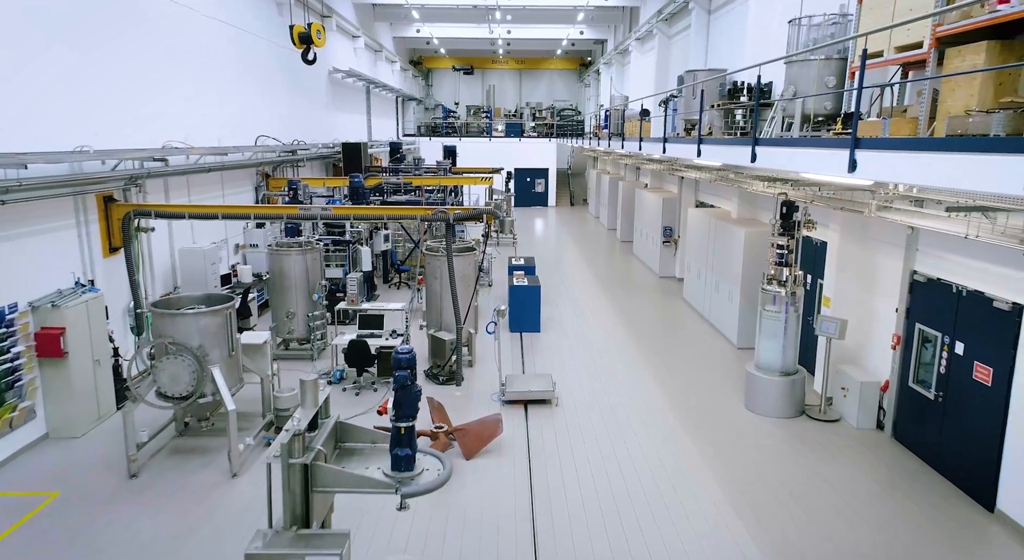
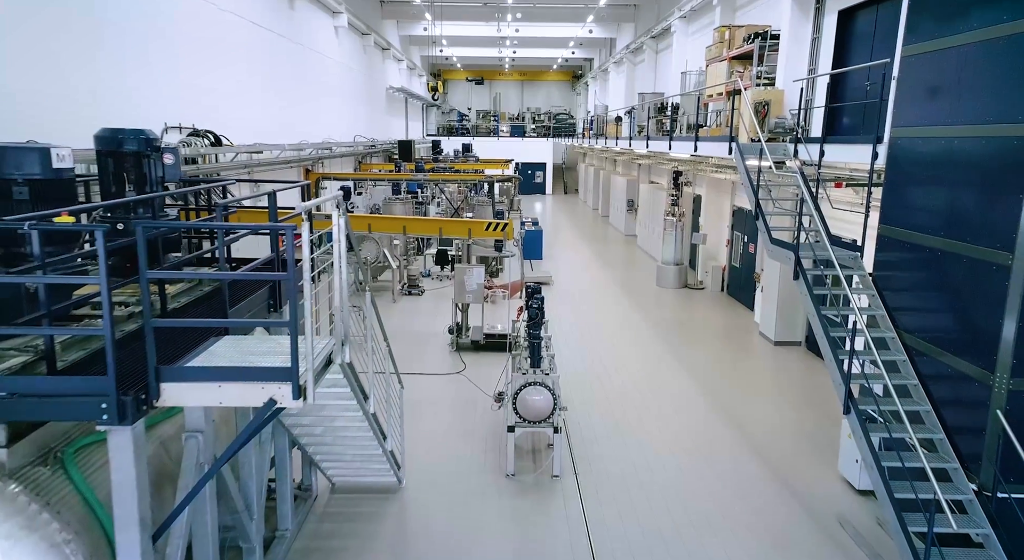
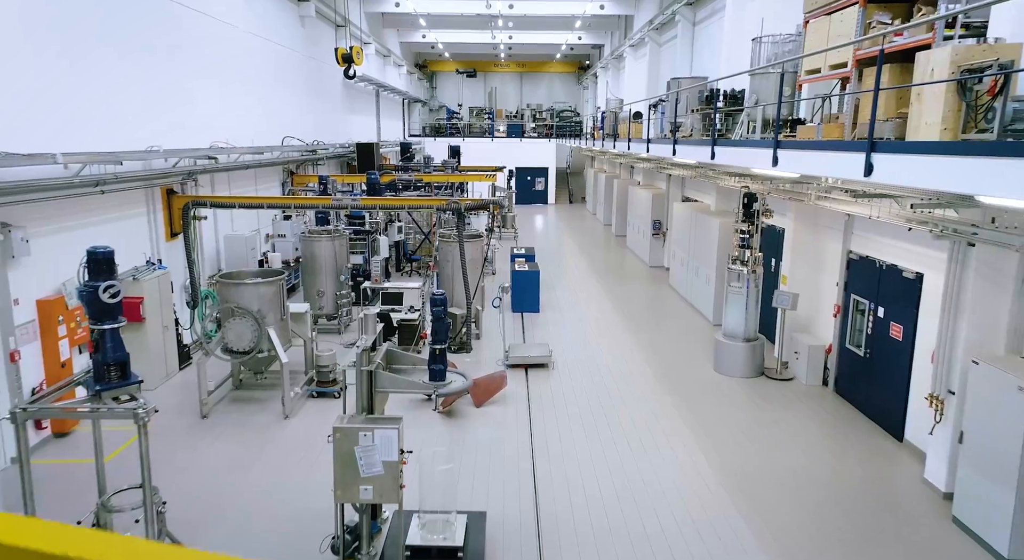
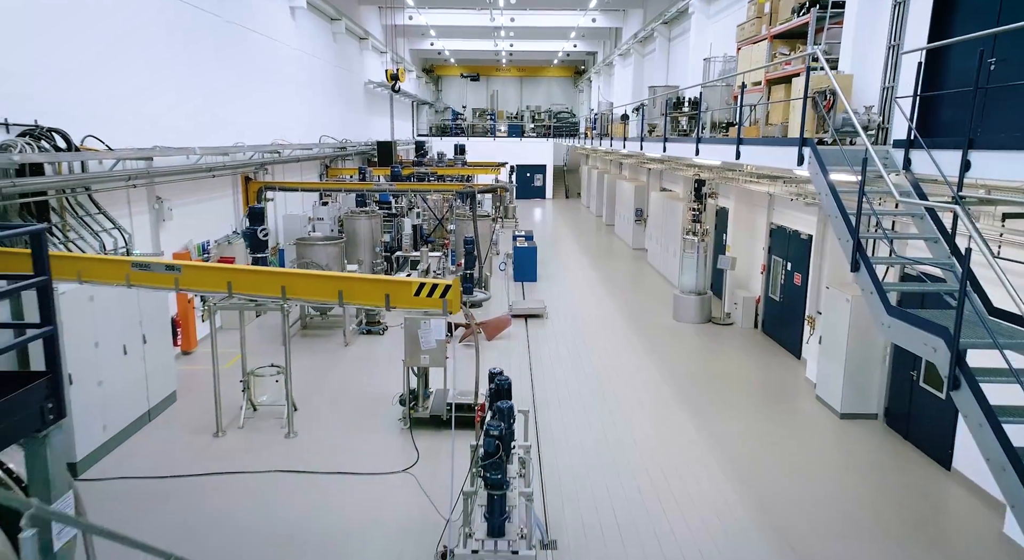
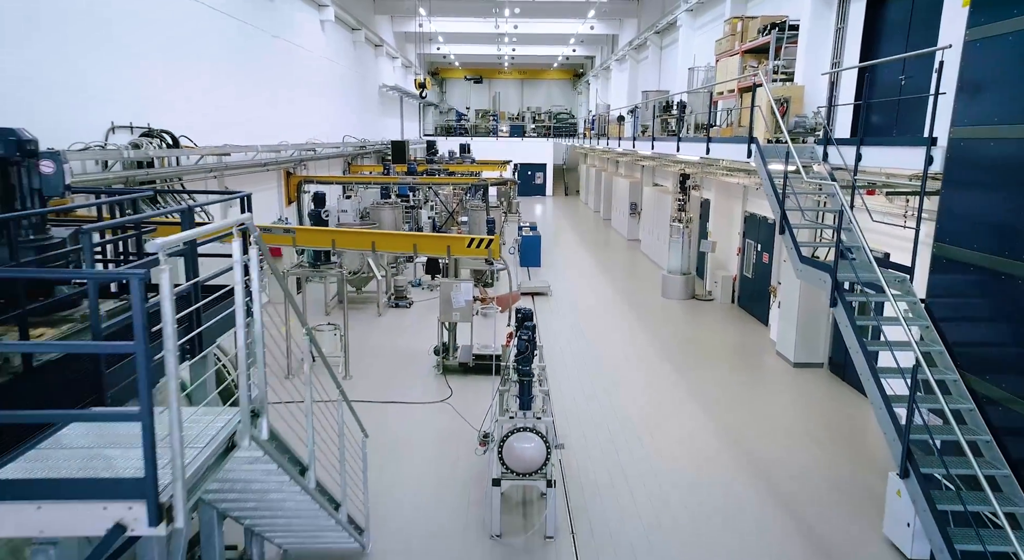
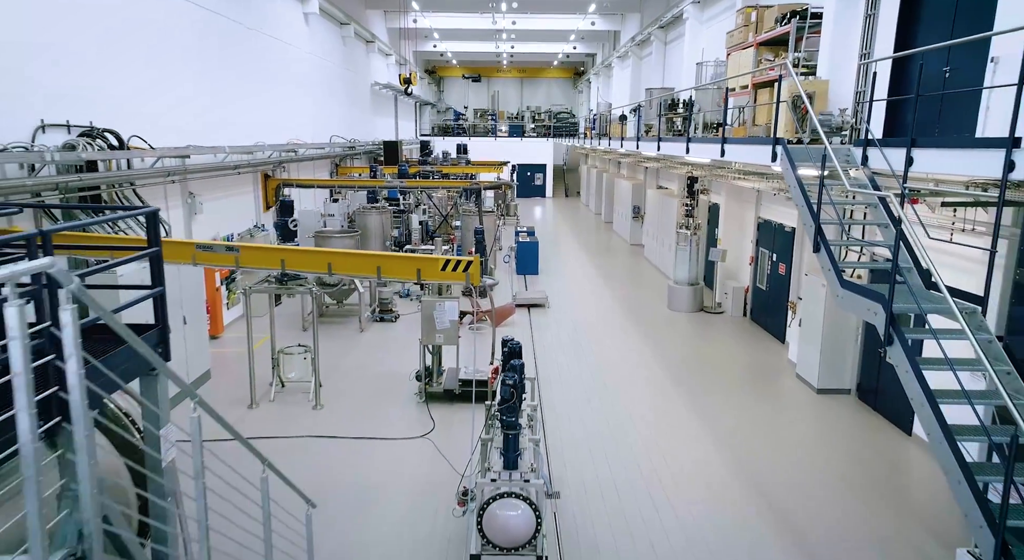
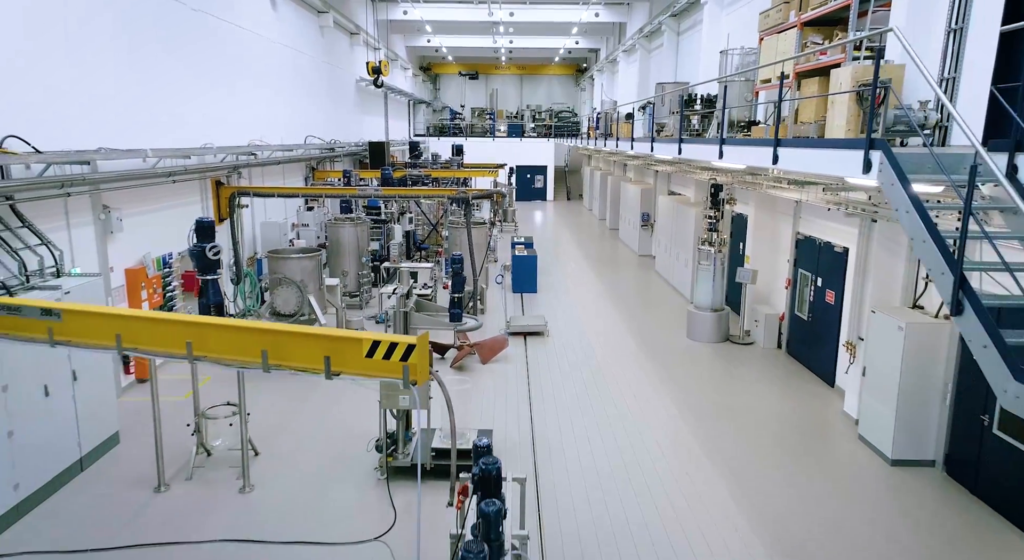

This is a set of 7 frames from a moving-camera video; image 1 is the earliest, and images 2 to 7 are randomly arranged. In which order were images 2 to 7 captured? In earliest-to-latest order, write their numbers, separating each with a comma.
3, 7, 4, 6, 5, 2
